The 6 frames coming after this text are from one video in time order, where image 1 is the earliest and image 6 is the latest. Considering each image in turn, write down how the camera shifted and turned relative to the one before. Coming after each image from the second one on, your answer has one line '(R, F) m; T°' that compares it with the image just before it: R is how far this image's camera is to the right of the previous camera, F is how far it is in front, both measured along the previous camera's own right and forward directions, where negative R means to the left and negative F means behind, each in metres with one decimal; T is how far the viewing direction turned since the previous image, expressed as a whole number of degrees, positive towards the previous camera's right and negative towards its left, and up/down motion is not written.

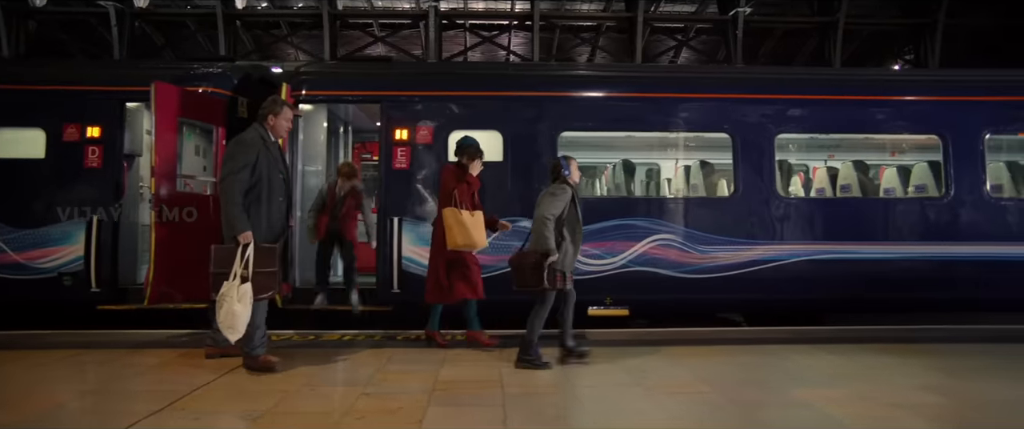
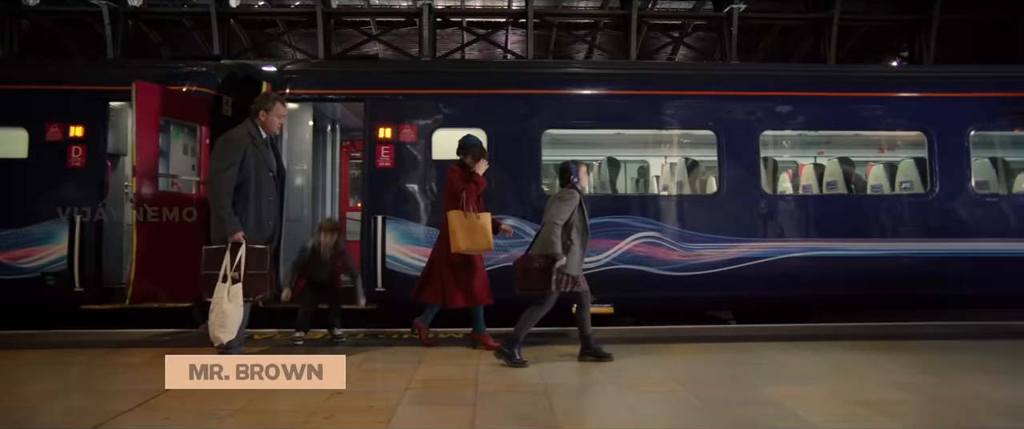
(-0.5, -0.2) m; -4°
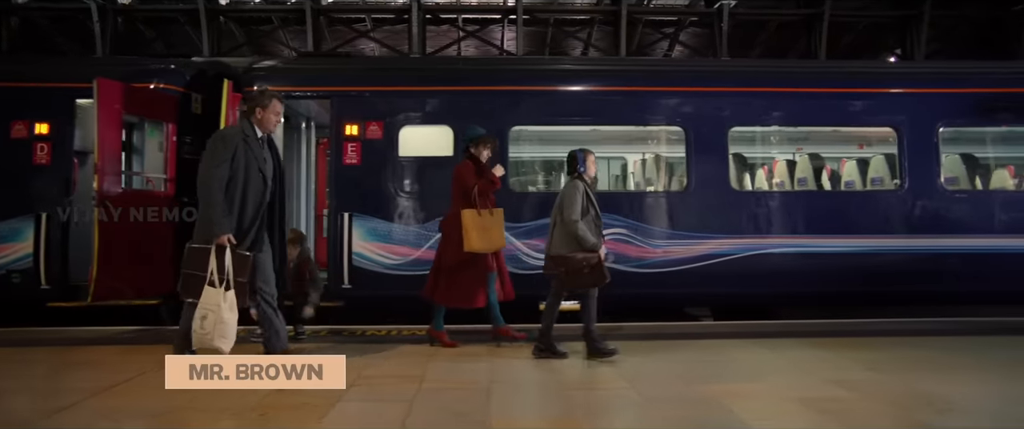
(+0.3, 0.0) m; 0°
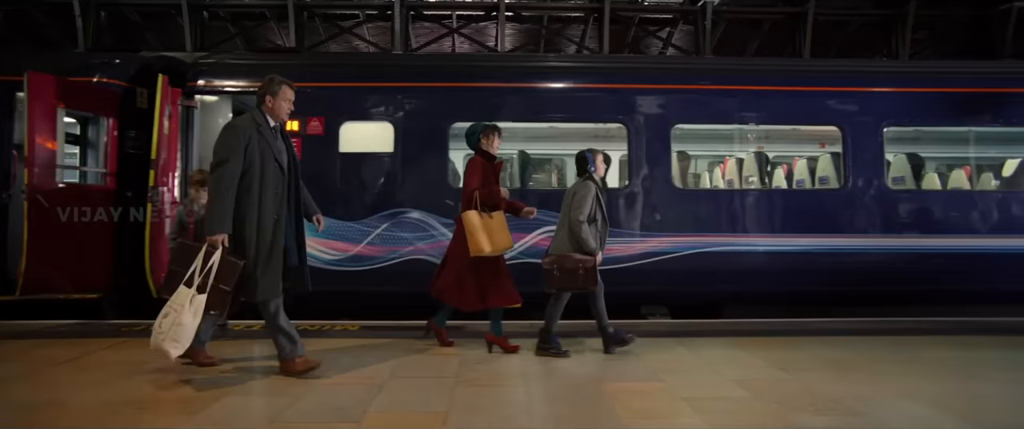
(+0.5, 0.0) m; 0°
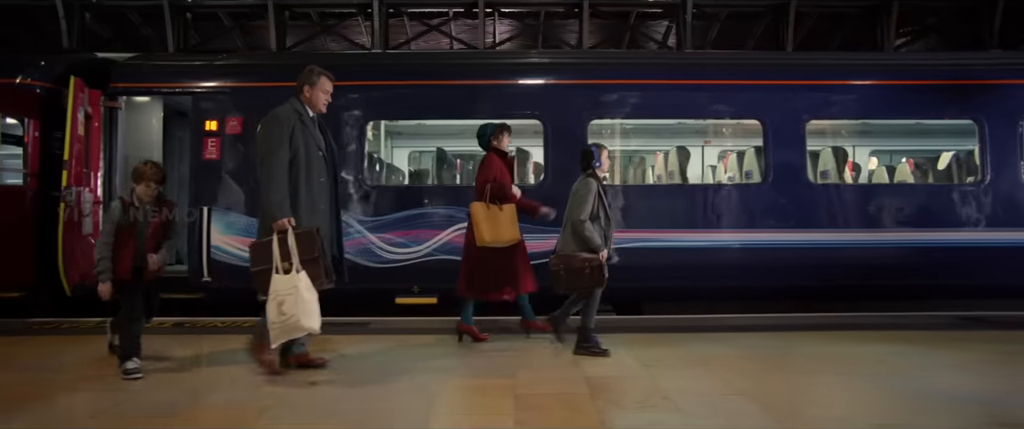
(+0.7, 0.0) m; -1°
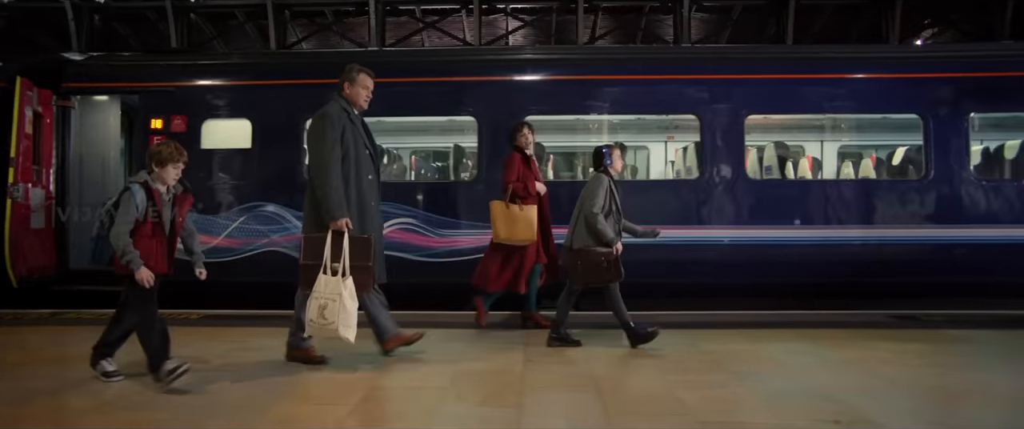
(+0.7, 0.0) m; -2°
